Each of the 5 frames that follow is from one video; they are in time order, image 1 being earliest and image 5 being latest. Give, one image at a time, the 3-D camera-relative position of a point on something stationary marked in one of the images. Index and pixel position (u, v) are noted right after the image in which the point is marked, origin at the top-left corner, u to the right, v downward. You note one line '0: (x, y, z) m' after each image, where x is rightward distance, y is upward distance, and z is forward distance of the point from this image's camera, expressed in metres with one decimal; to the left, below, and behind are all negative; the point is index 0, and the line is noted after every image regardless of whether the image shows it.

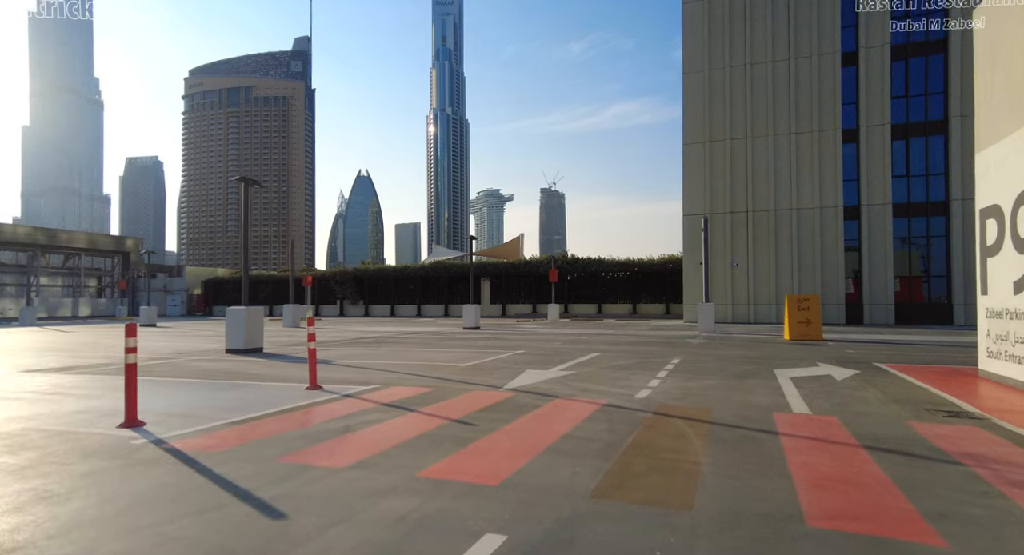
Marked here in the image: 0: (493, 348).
0: (-0.6, -2.0, +15.6) m
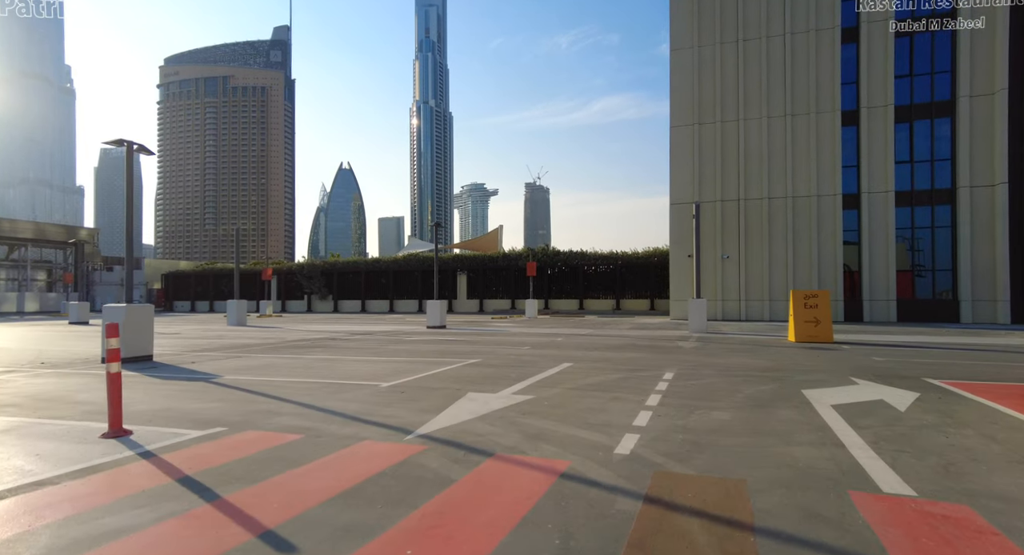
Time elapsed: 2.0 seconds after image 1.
0: (-1.6, -1.8, +12.7) m
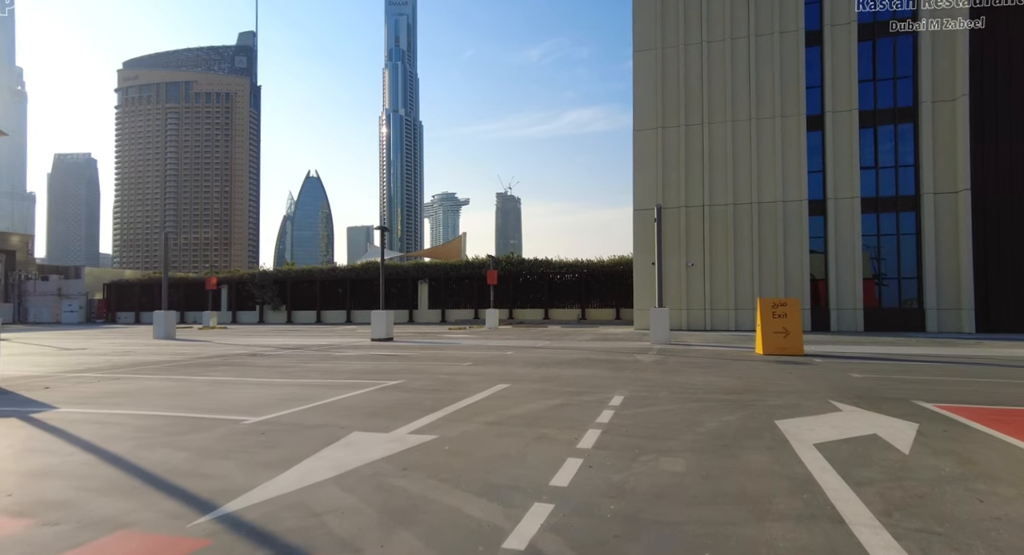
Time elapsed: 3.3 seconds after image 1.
0: (-2.9, -1.9, +10.9) m
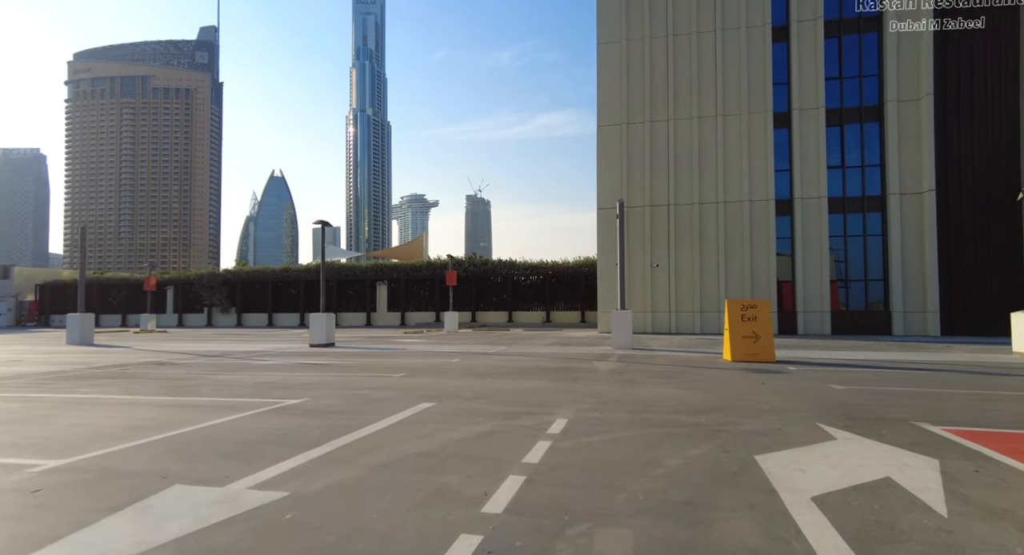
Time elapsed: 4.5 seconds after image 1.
0: (-4.0, -1.8, +9.0) m
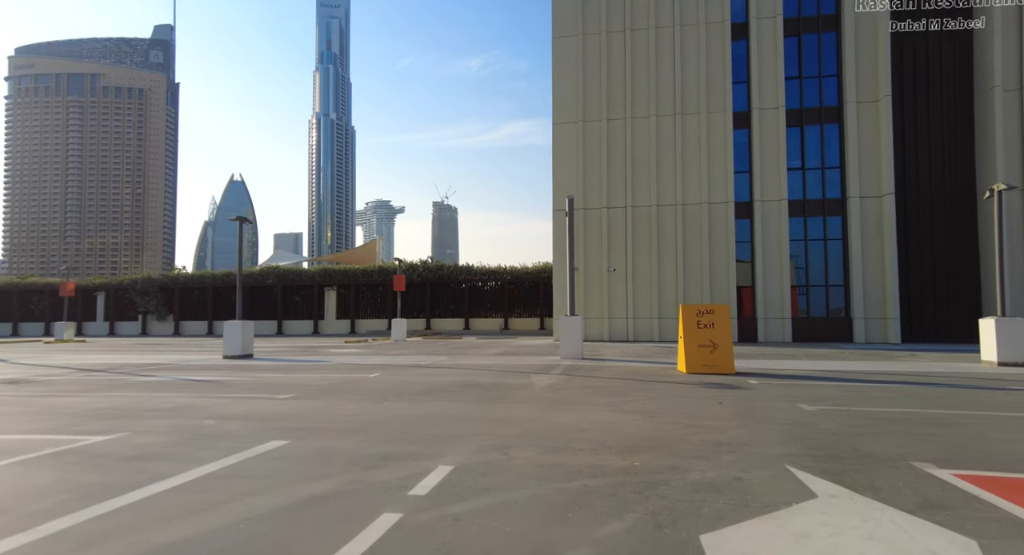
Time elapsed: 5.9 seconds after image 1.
0: (-5.3, -1.8, +6.9) m
